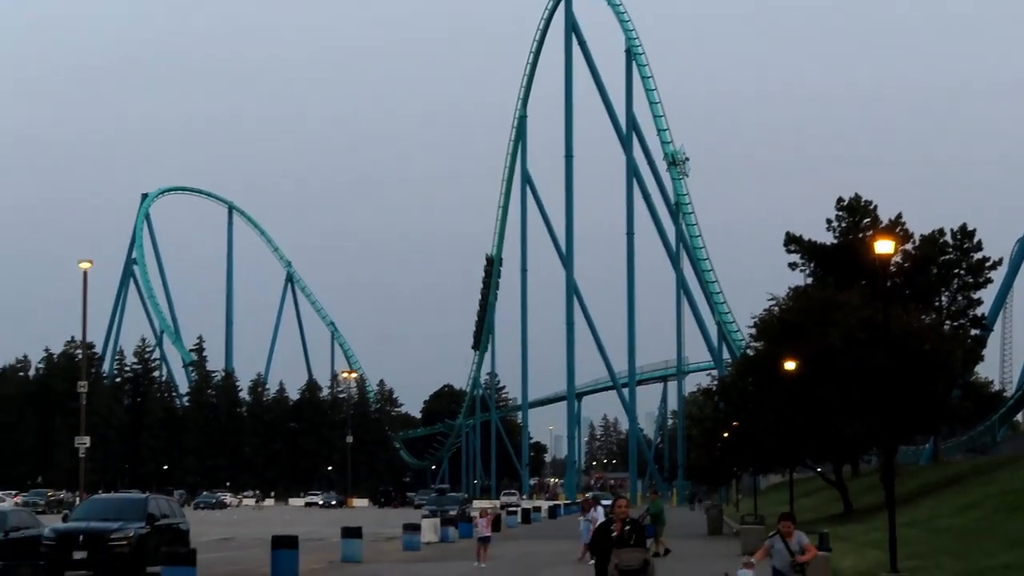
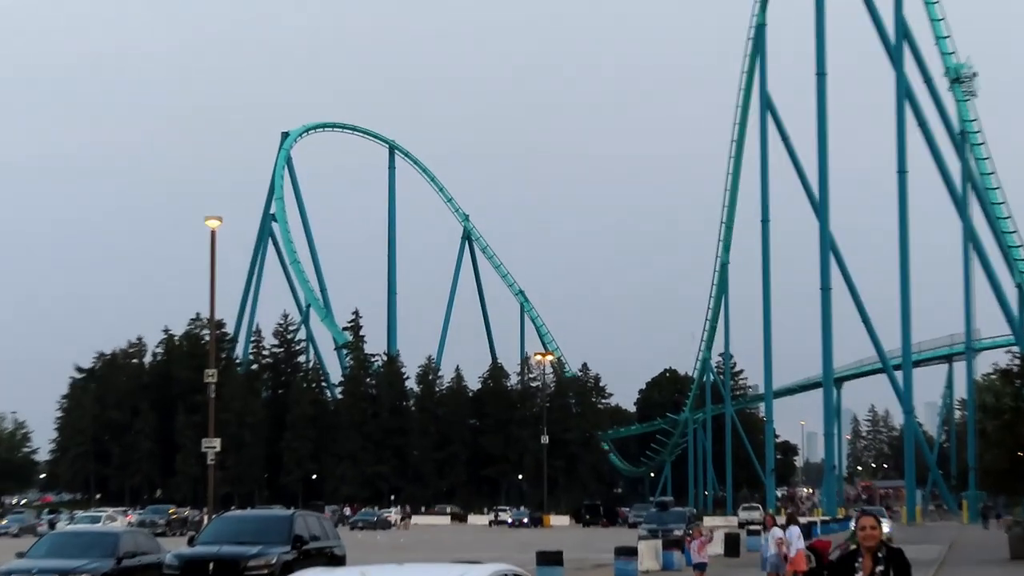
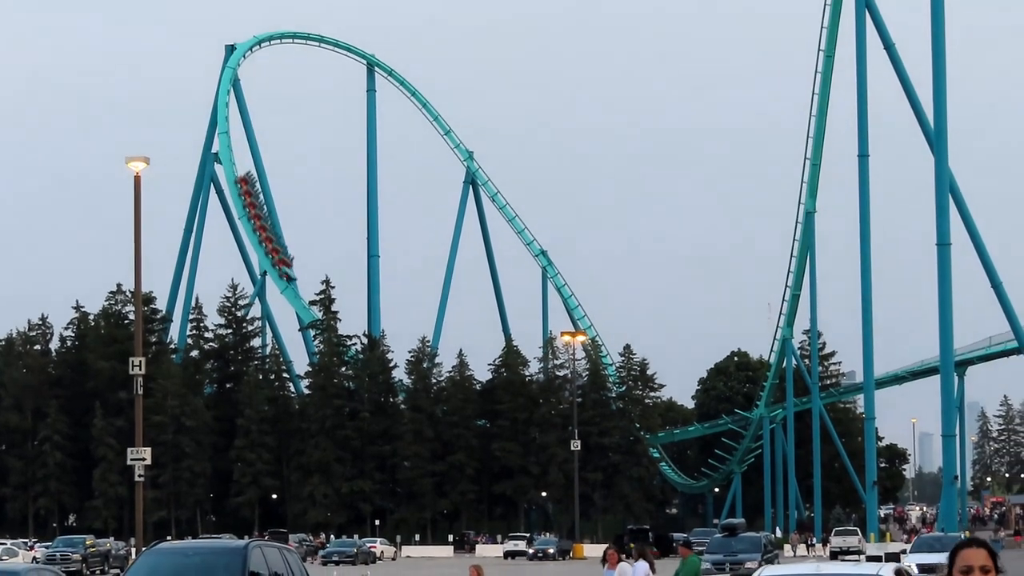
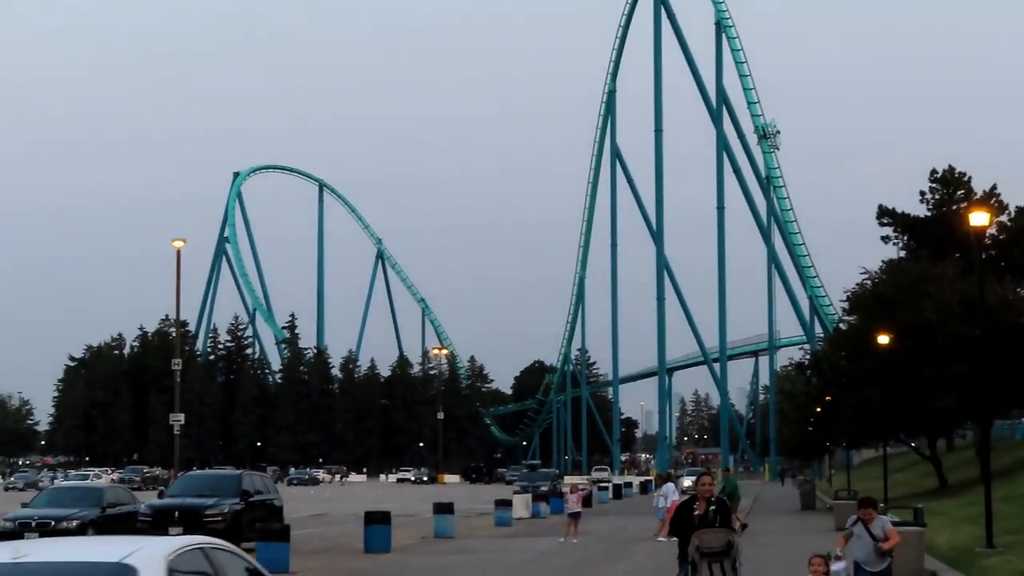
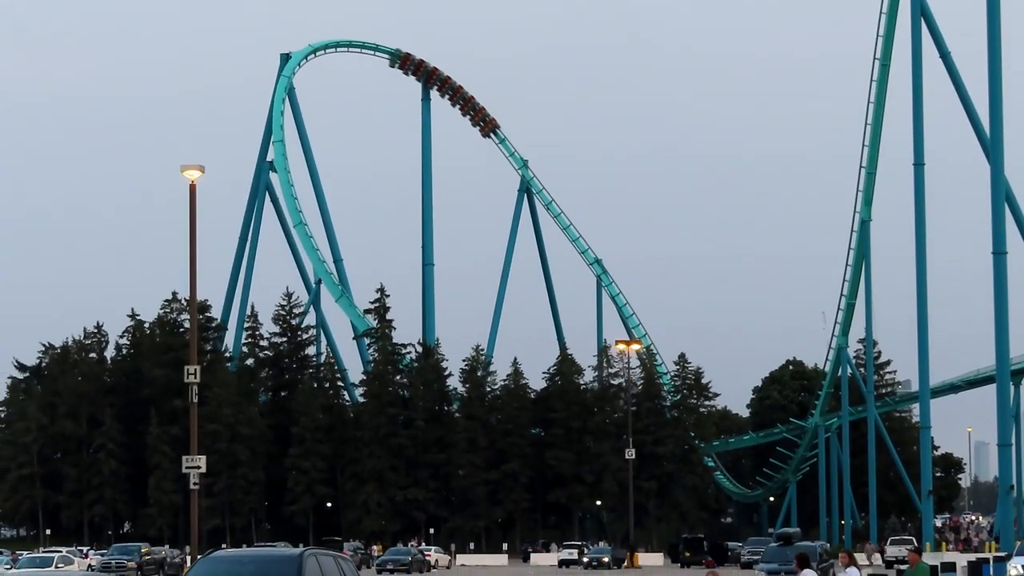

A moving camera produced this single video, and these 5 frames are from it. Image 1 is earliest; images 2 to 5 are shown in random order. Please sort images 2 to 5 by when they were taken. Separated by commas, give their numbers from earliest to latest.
4, 2, 5, 3
